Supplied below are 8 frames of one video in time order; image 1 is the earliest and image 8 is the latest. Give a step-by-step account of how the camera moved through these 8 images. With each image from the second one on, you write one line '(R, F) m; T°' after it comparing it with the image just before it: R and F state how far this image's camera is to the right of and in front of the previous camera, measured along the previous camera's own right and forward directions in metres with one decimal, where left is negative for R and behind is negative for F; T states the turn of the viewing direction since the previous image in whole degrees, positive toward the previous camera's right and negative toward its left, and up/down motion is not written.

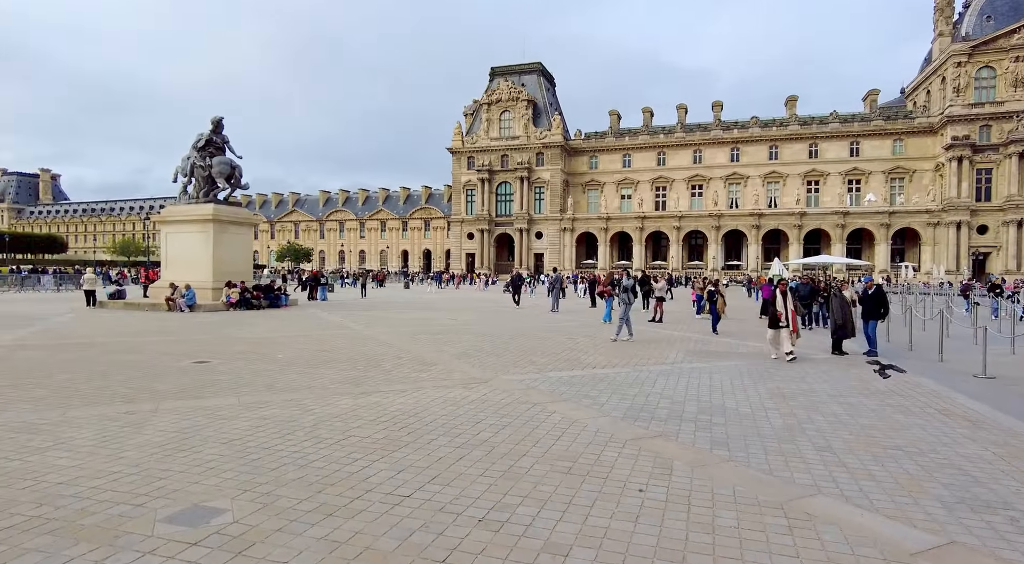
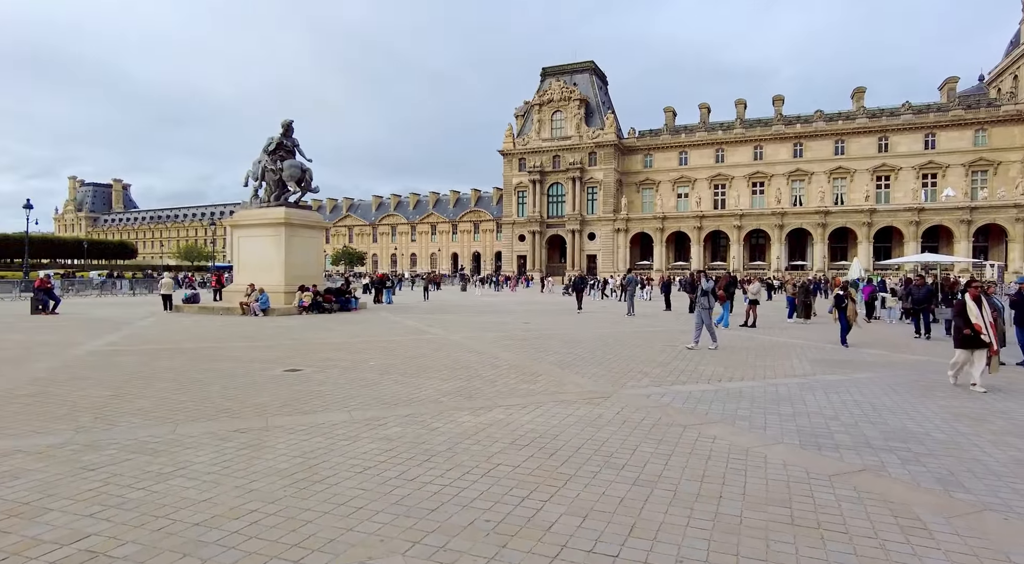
(-0.9, +0.7) m; -4°
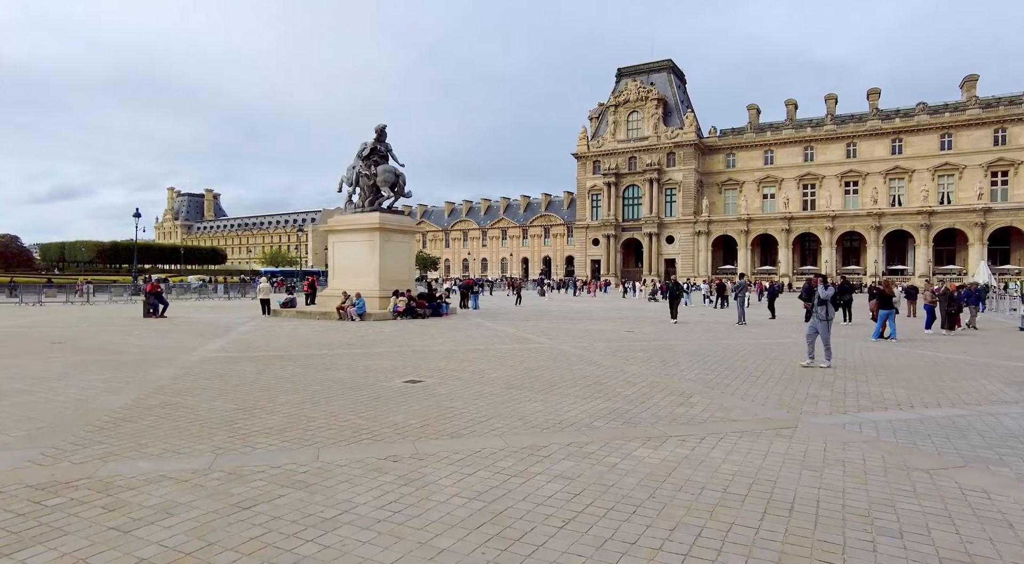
(-1.0, +0.8) m; -6°
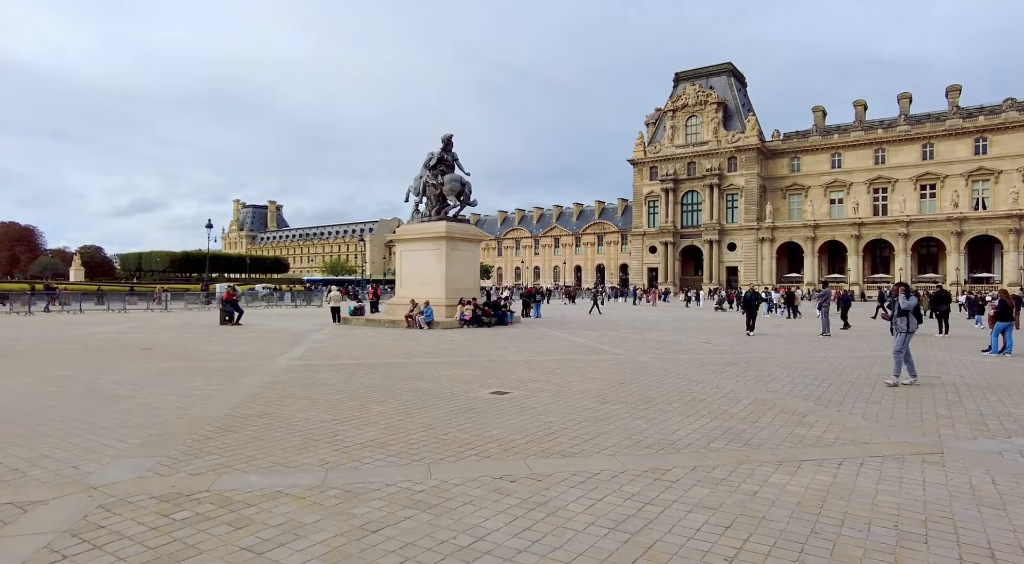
(-0.6, +0.3) m; -5°
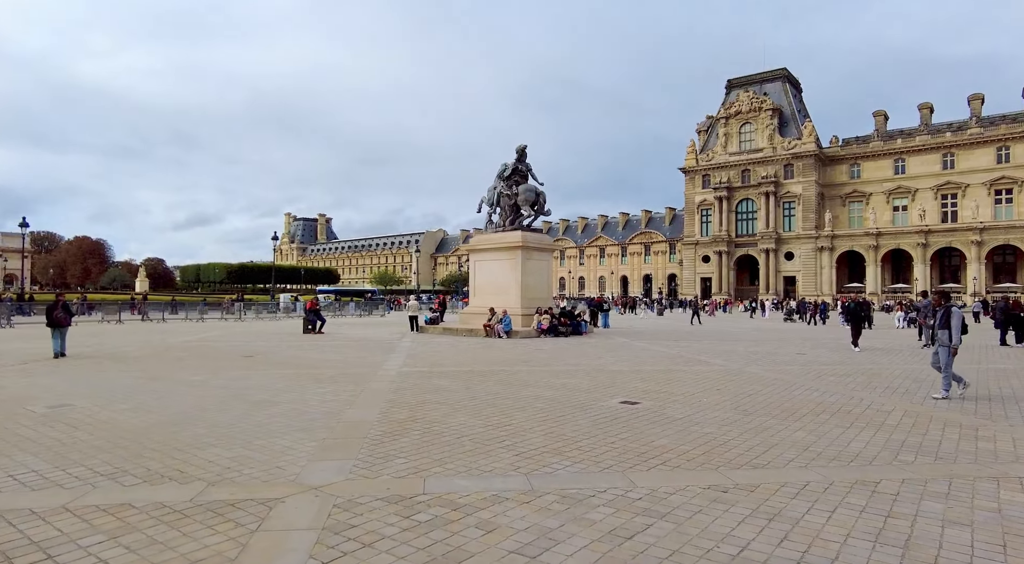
(-1.3, -0.1) m; -4°
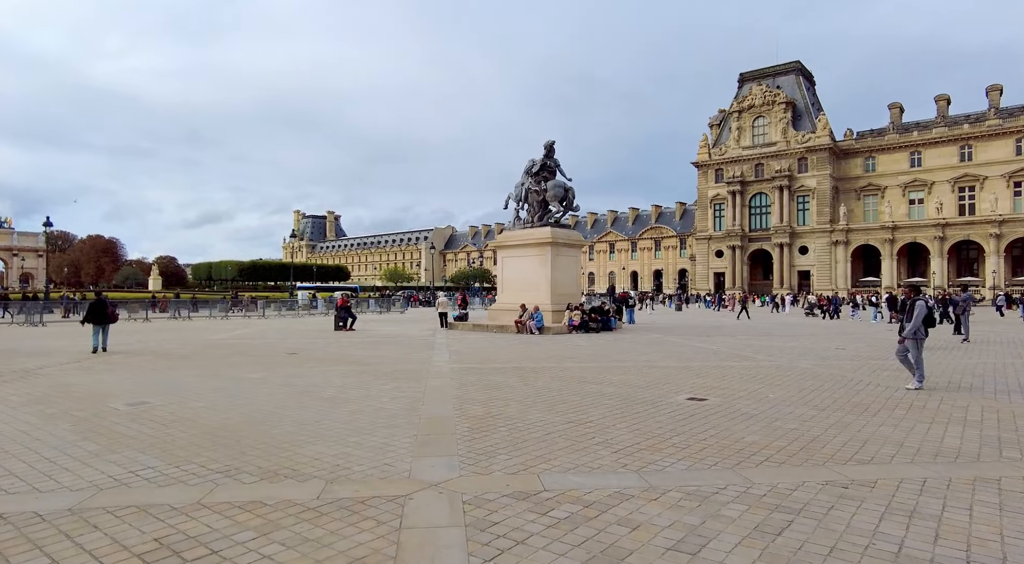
(-0.9, 0.0) m; -1°
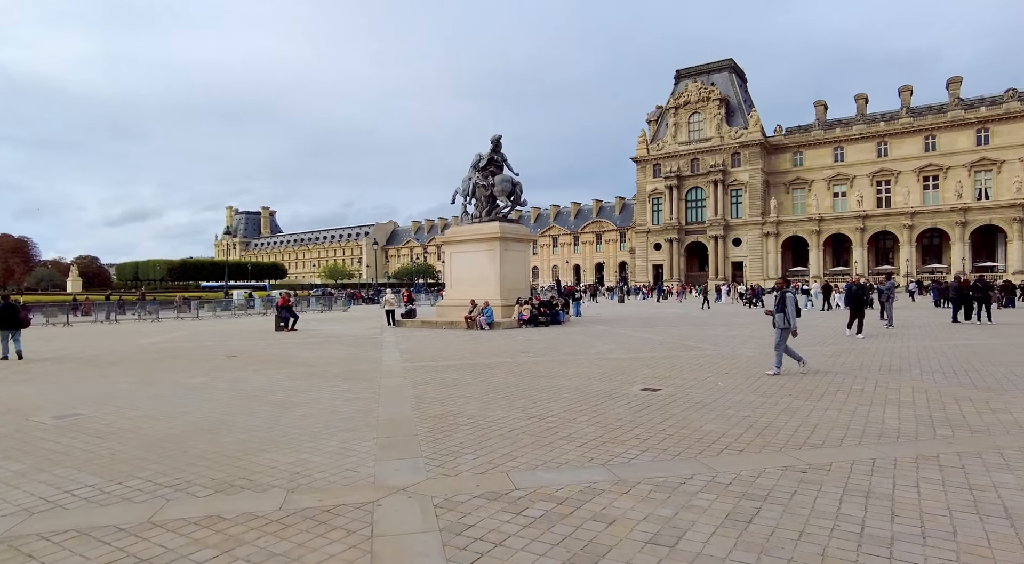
(-0.2, +0.1) m; +5°
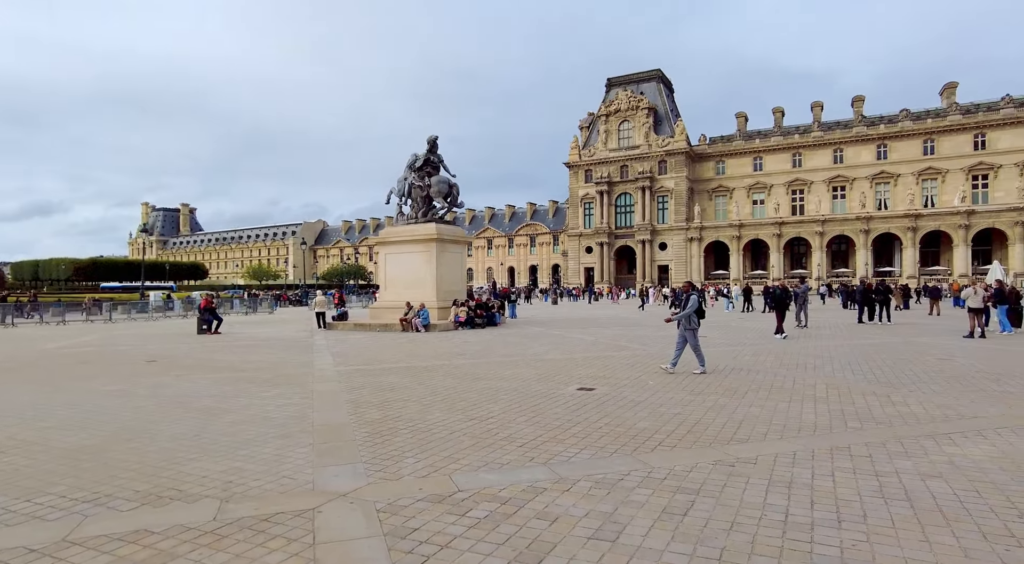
(-0.1, 0.0) m; +6°
